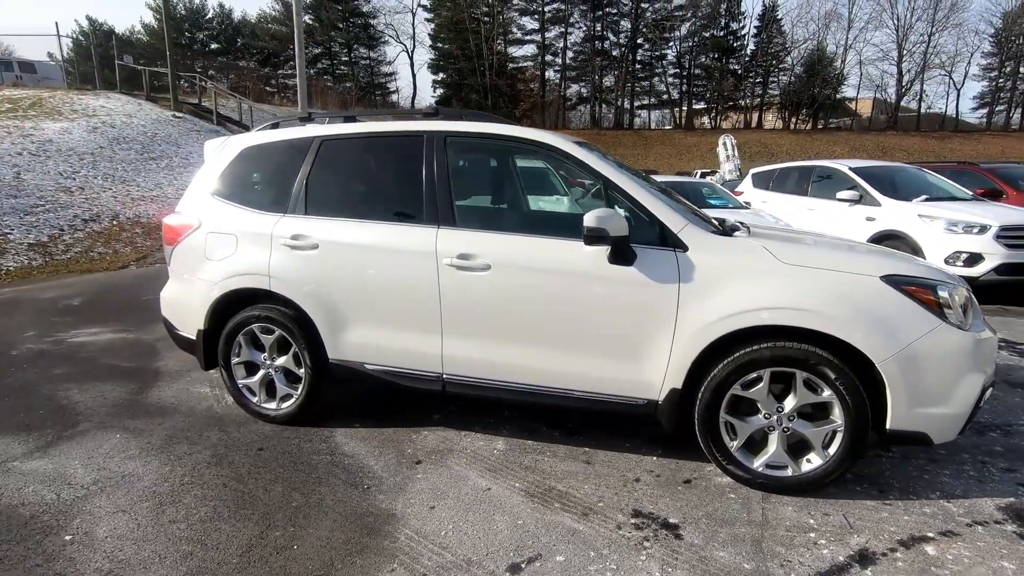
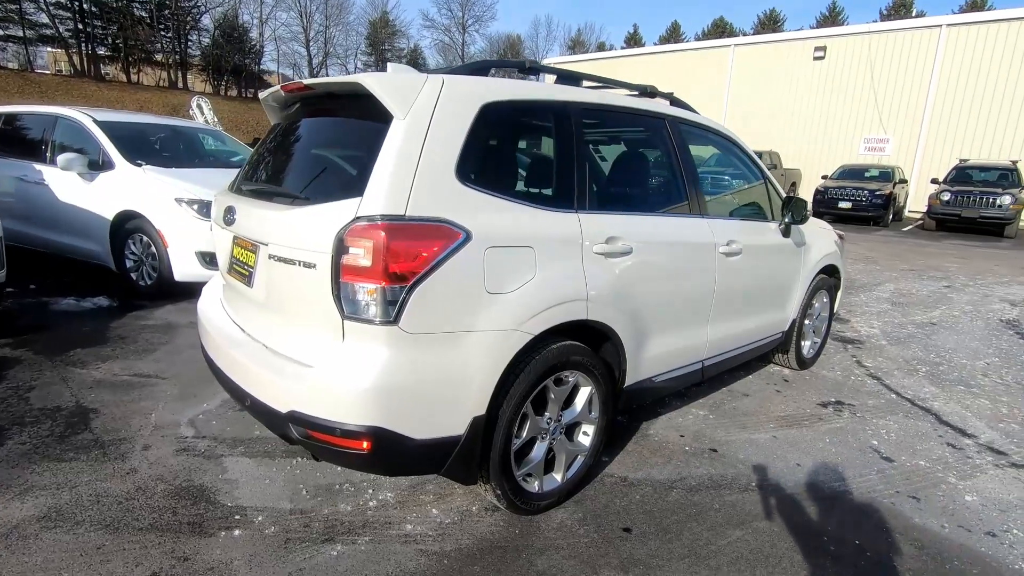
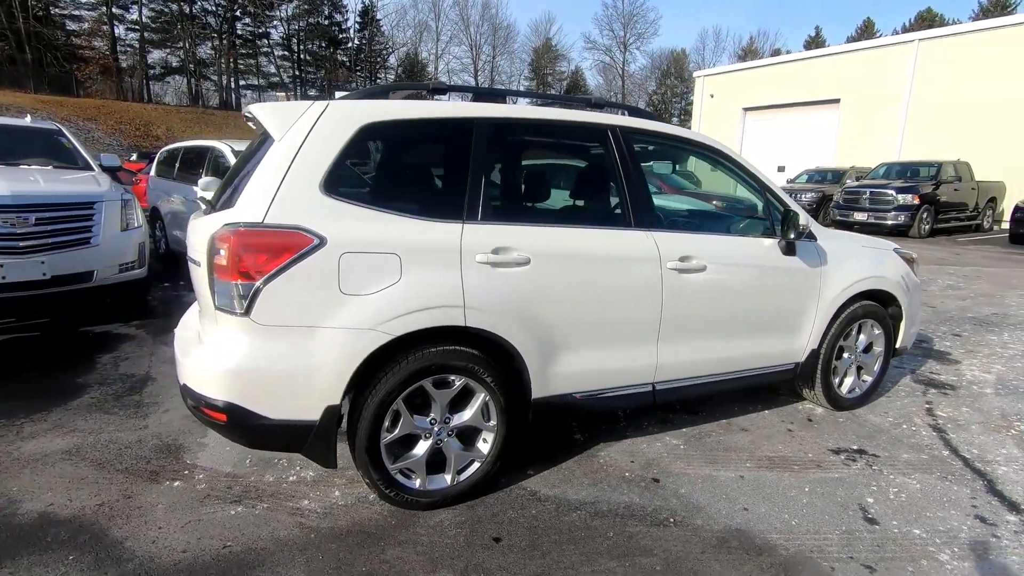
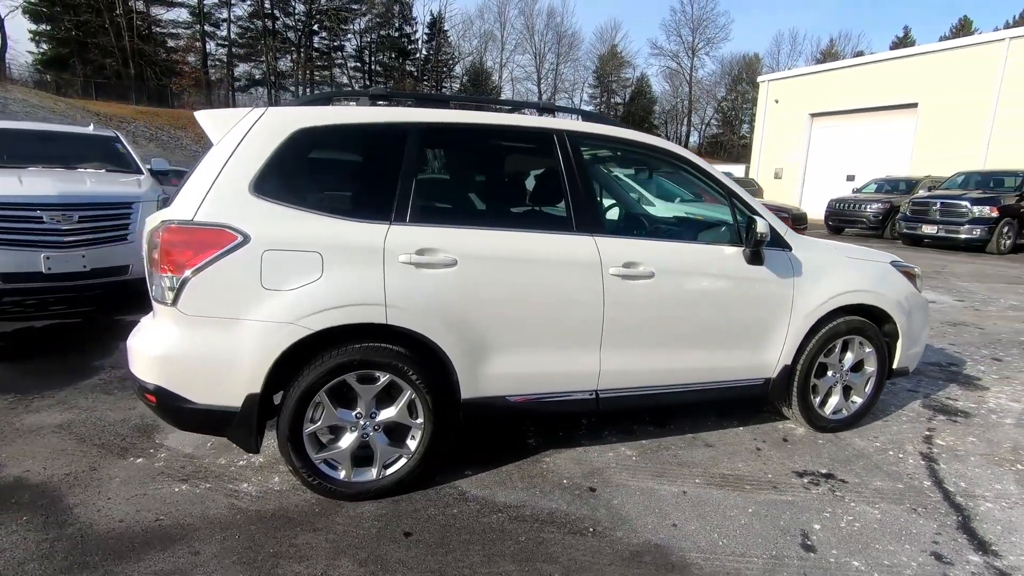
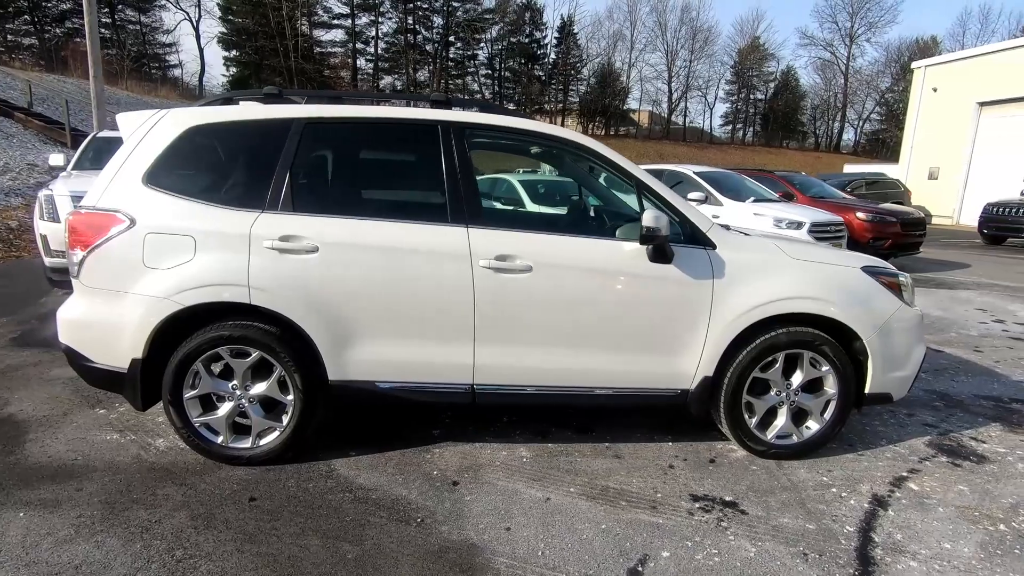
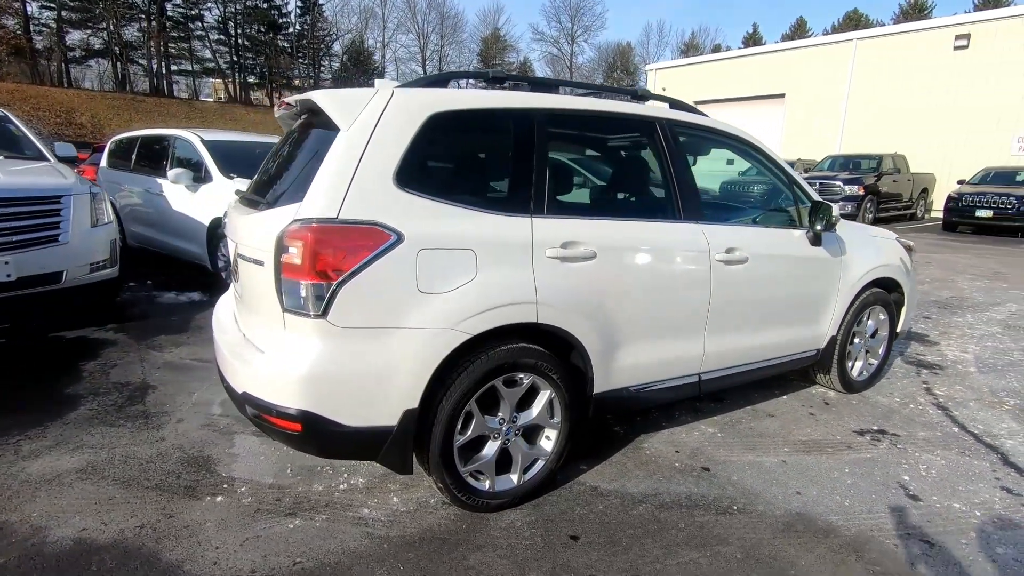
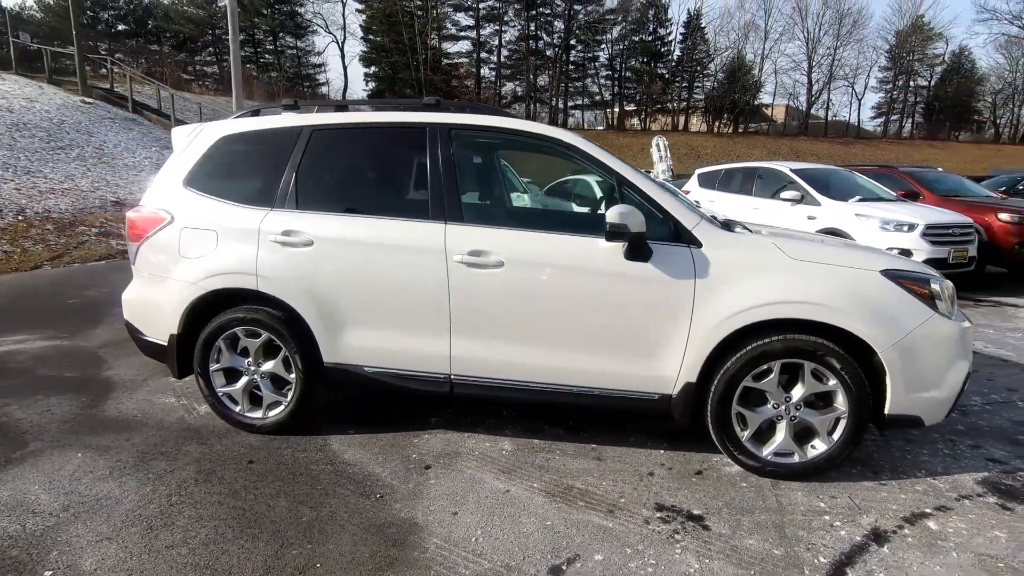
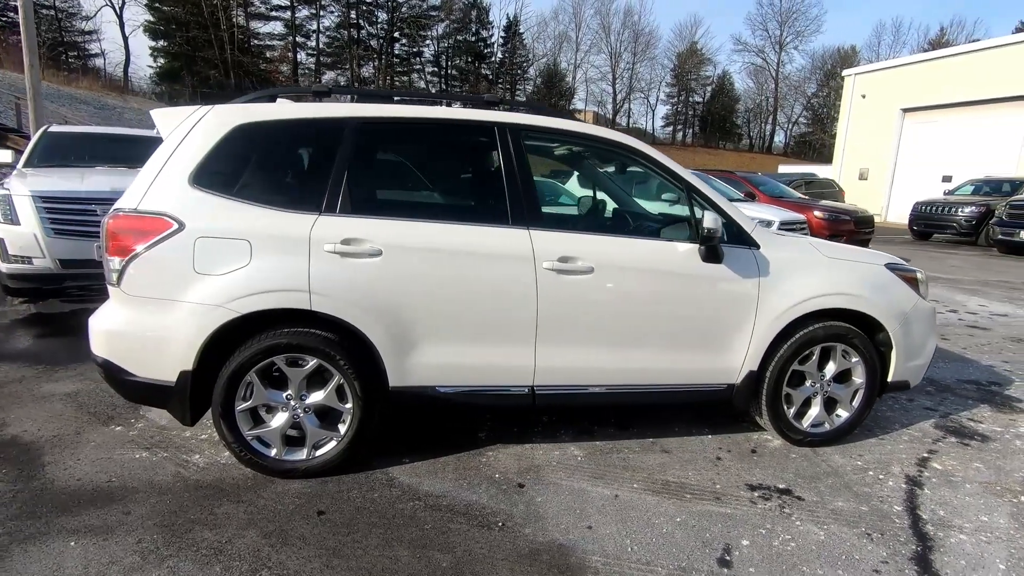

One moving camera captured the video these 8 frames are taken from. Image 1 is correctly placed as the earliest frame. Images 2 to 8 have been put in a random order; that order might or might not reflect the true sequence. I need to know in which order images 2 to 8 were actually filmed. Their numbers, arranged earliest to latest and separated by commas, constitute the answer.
7, 5, 8, 4, 3, 6, 2
